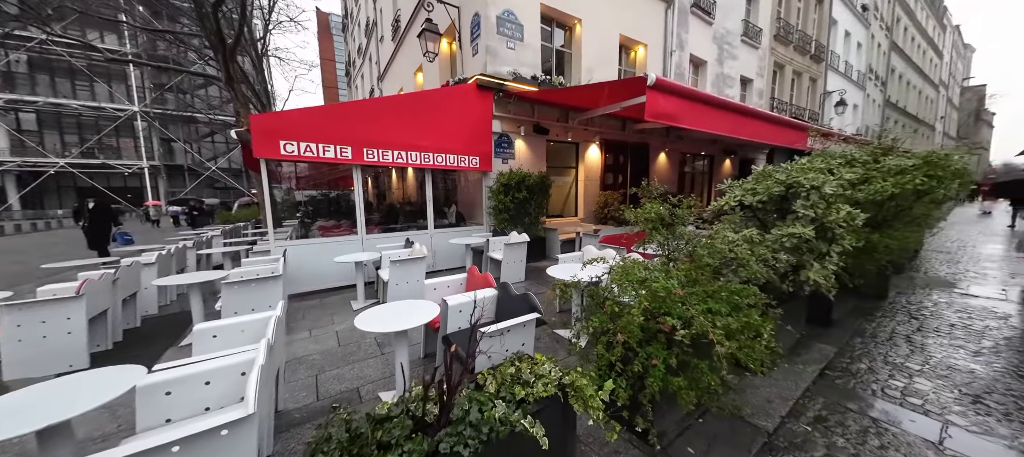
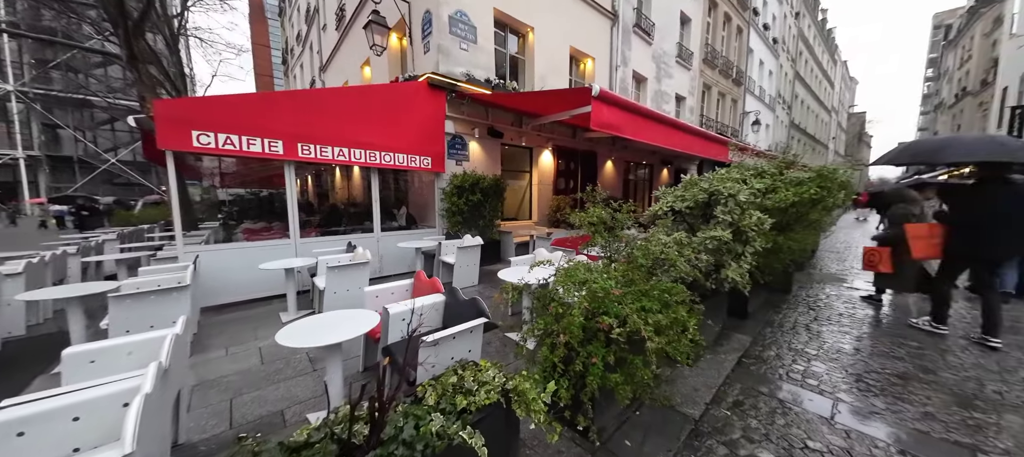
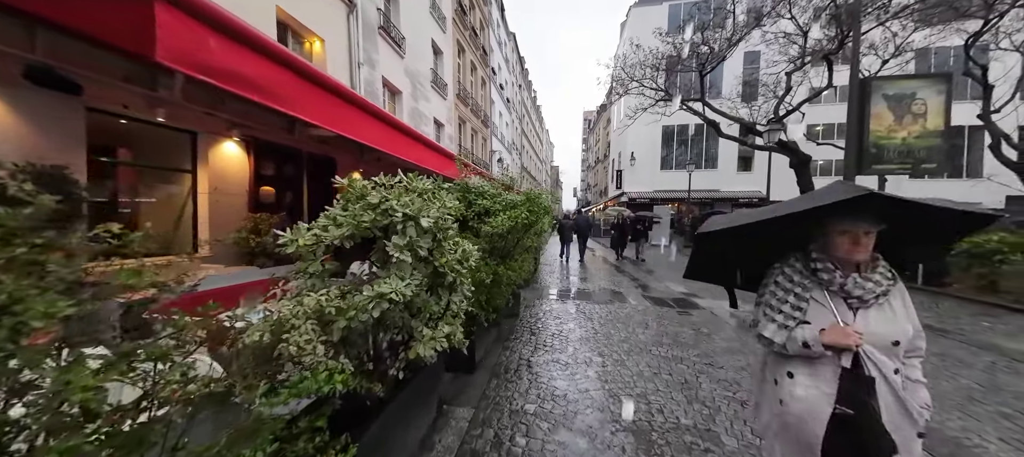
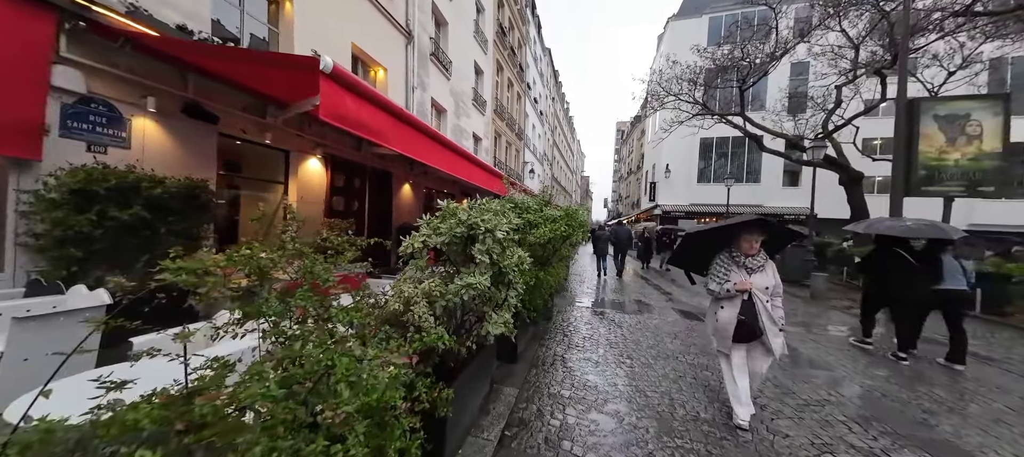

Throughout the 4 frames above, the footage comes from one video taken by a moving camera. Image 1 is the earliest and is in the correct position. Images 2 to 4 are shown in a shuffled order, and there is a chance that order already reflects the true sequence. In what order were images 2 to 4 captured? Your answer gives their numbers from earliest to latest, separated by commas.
2, 4, 3
